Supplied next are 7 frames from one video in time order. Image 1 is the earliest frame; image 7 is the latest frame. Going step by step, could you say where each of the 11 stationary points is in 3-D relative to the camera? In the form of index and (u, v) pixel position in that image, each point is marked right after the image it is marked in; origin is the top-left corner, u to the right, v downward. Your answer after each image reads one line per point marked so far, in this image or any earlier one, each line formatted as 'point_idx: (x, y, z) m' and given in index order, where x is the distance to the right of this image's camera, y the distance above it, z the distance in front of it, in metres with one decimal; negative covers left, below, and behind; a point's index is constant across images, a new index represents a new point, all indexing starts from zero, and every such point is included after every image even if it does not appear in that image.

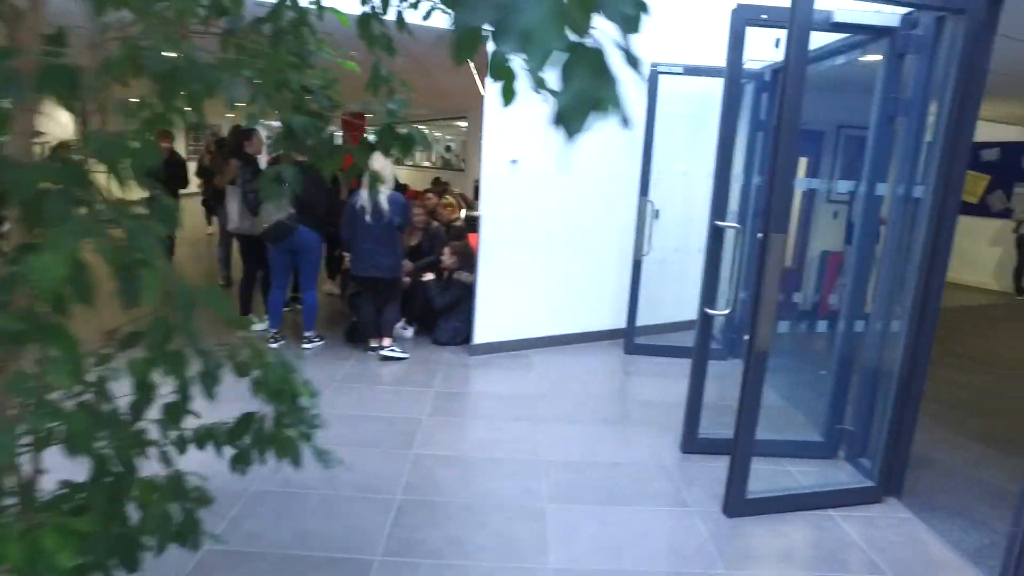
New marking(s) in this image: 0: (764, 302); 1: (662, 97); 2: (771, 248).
0: (+1.0, -0.1, +2.6) m
1: (+1.0, +1.3, +4.7) m
2: (+1.0, +0.1, +2.5) m
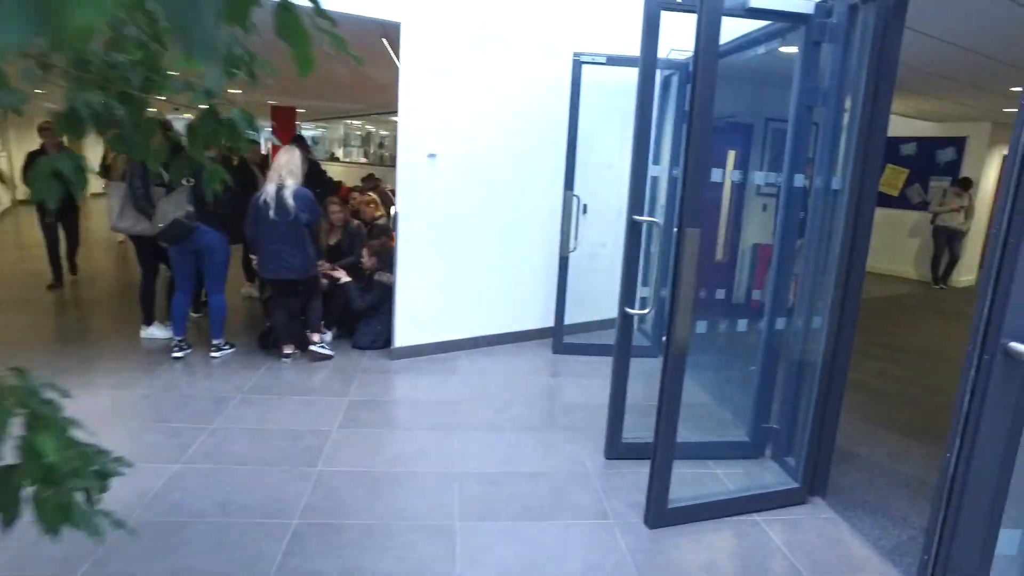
0: (+0.6, -0.1, +2.5) m
1: (+0.5, +1.4, +4.6) m
2: (+0.6, +0.1, +2.4) m
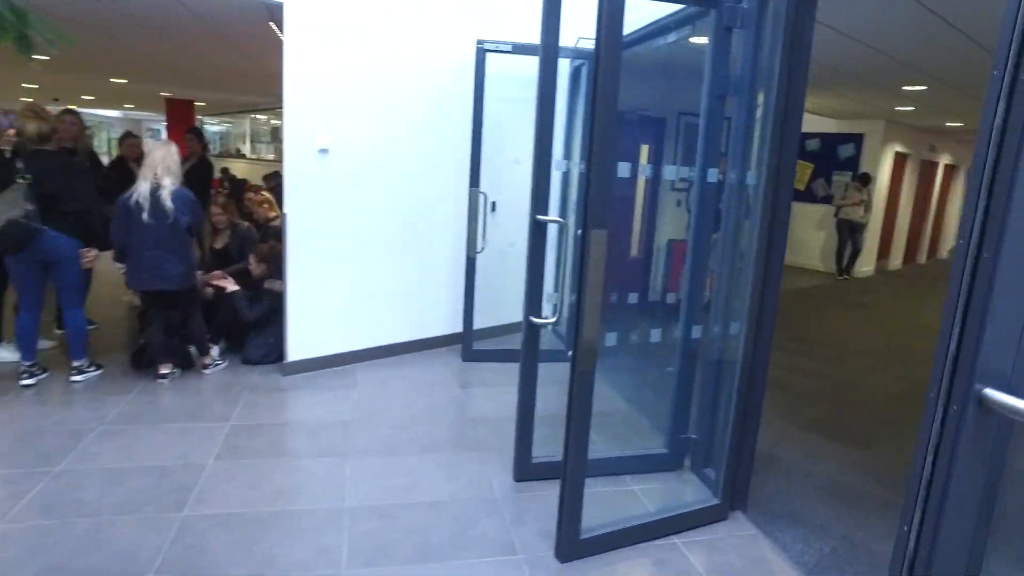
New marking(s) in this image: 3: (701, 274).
0: (+0.2, -0.1, +2.2) m
1: (-0.1, +1.3, +4.3) m
2: (+0.2, +0.1, +2.2) m
3: (+0.9, +0.1, +3.1) m
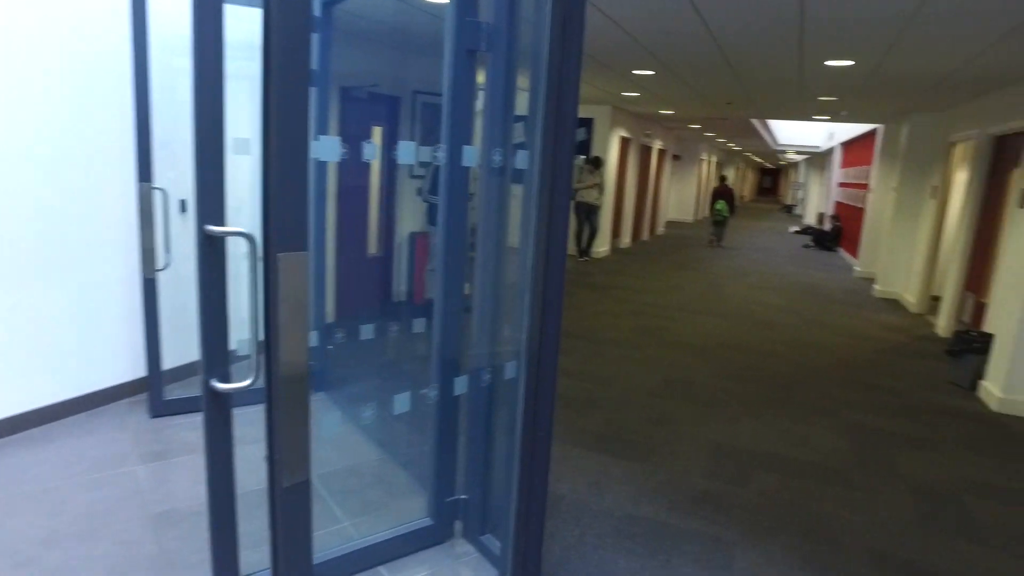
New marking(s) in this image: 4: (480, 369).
0: (-0.4, -0.2, +1.4) m
1: (-1.7, +1.2, +3.1) m
2: (-0.4, 0.0, +1.3) m
3: (-0.2, 0.0, +2.4) m
4: (-0.1, -0.3, +2.4) m
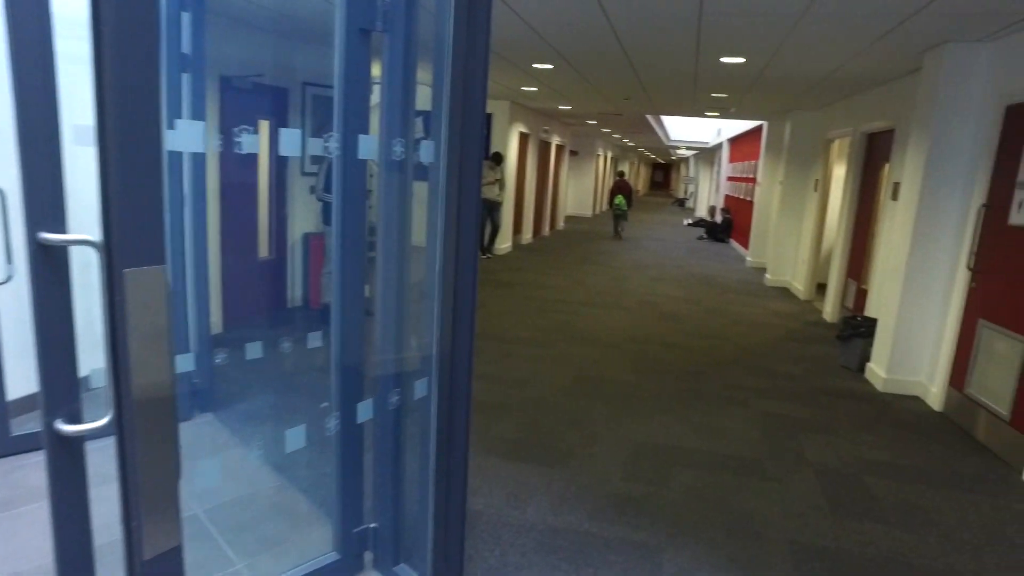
0: (-0.6, -0.2, +1.1) m
1: (-2.1, +1.1, +2.7) m
2: (-0.6, -0.1, +1.0) m
3: (-0.5, 0.0, +2.1) m
4: (-0.4, -0.3, +2.2) m
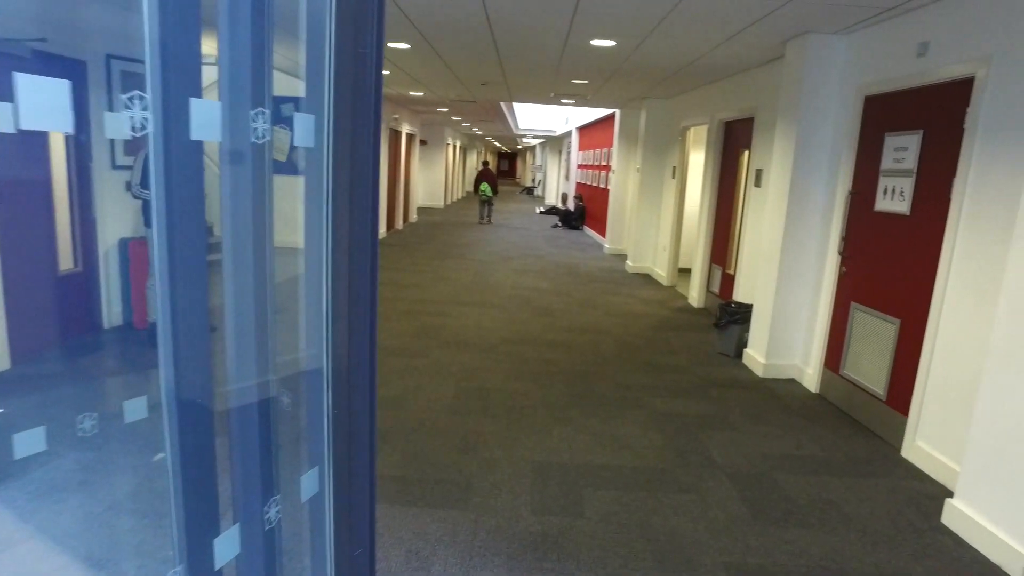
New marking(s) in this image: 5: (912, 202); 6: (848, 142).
0: (-0.6, -0.3, +0.5) m
1: (-2.4, +1.0, +1.7) m
2: (-0.6, -0.2, +0.4) m
3: (-0.7, -0.1, +1.5) m
4: (-0.6, -0.4, +1.6) m
5: (+2.2, +0.5, +3.8) m
6: (+2.2, +1.0, +4.4) m
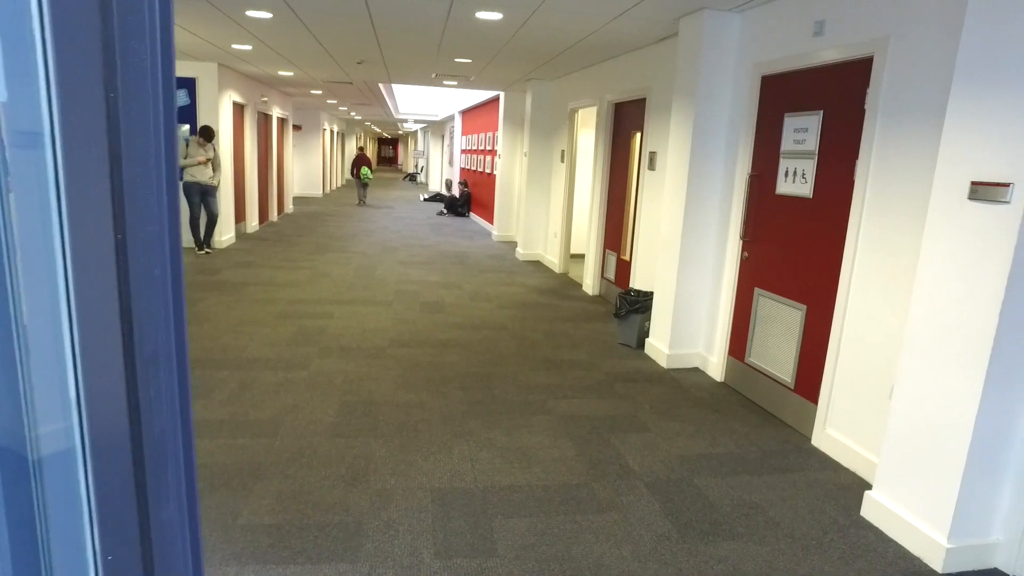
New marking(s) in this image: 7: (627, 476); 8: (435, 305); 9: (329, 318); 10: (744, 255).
0: (-0.5, -0.4, 0.0) m
1: (-2.6, +0.8, +0.8) m
2: (-0.5, -0.2, -0.1) m
3: (-0.9, -0.2, +1.0) m
4: (-0.8, -0.4, +1.1) m
5: (+1.6, +0.6, +3.7) m
6: (+1.5, +1.1, +4.3) m
7: (+0.5, -0.8, +3.1) m
8: (-0.7, -0.2, +6.3) m
9: (-1.5, -0.3, +5.6) m
10: (+1.5, +0.2, +4.3) m
